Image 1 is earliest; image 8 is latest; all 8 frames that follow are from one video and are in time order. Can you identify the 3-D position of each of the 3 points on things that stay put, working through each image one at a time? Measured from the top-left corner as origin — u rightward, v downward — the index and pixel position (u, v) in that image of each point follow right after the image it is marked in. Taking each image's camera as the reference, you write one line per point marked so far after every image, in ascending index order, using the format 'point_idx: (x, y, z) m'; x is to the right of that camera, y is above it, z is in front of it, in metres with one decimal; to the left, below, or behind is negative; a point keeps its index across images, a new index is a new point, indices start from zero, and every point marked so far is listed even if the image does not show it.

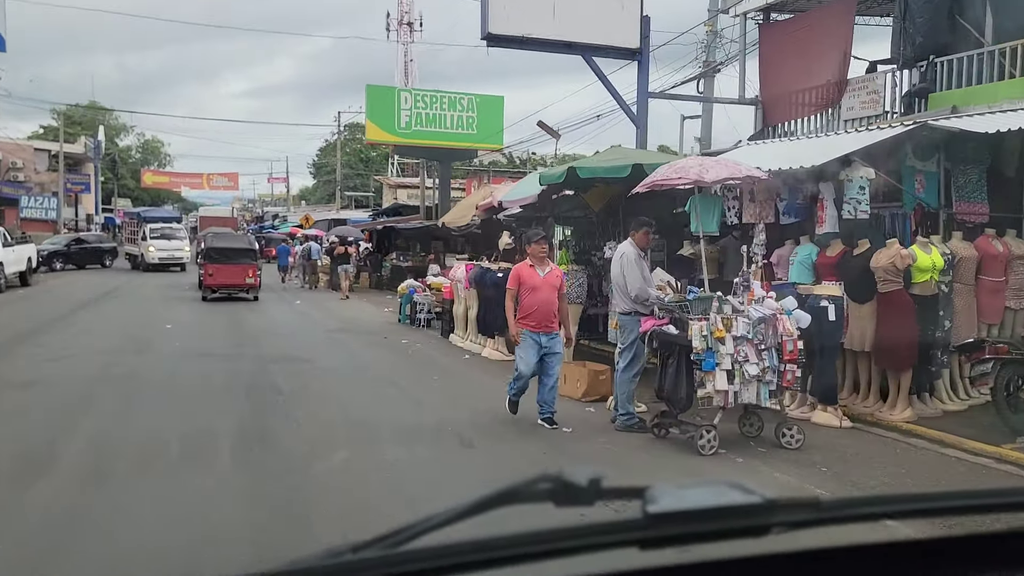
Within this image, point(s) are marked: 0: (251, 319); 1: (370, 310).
0: (-5.5, -0.6, +17.1) m
1: (-3.1, -0.4, +17.3) m
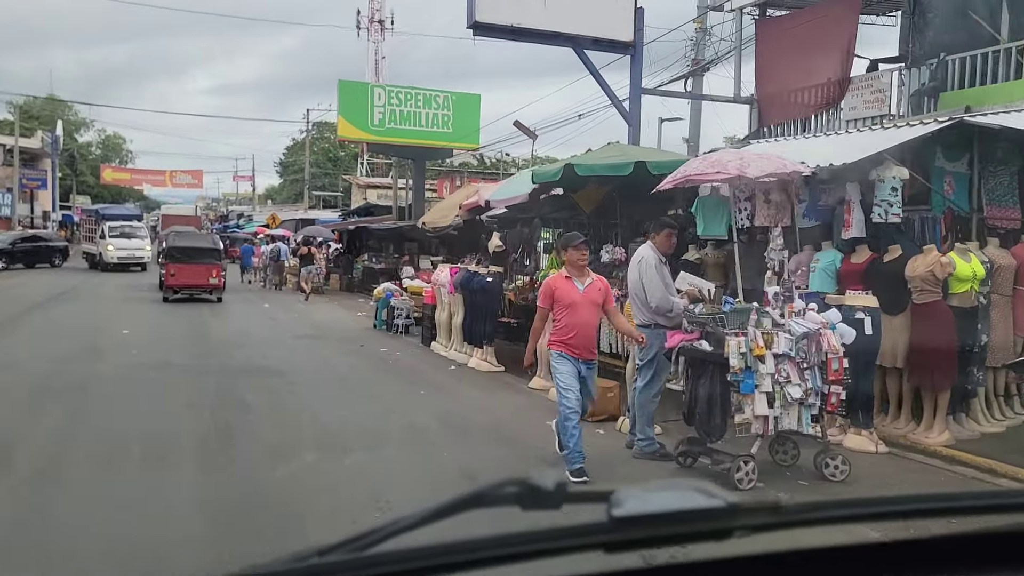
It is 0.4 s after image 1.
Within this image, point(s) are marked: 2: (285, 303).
0: (-6.0, -0.7, +16.3) m
1: (-3.5, -0.5, +16.6) m
2: (-5.3, -0.3, +18.6) m
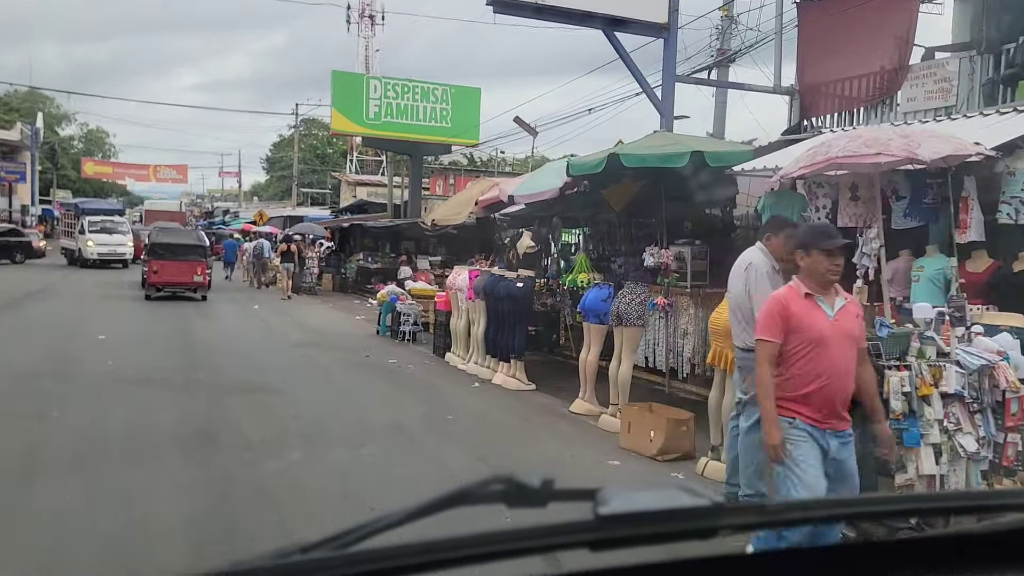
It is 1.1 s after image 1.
0: (-5.9, -0.7, +15.2) m
1: (-3.4, -0.5, +15.5) m
2: (-5.2, -0.3, +17.6) m
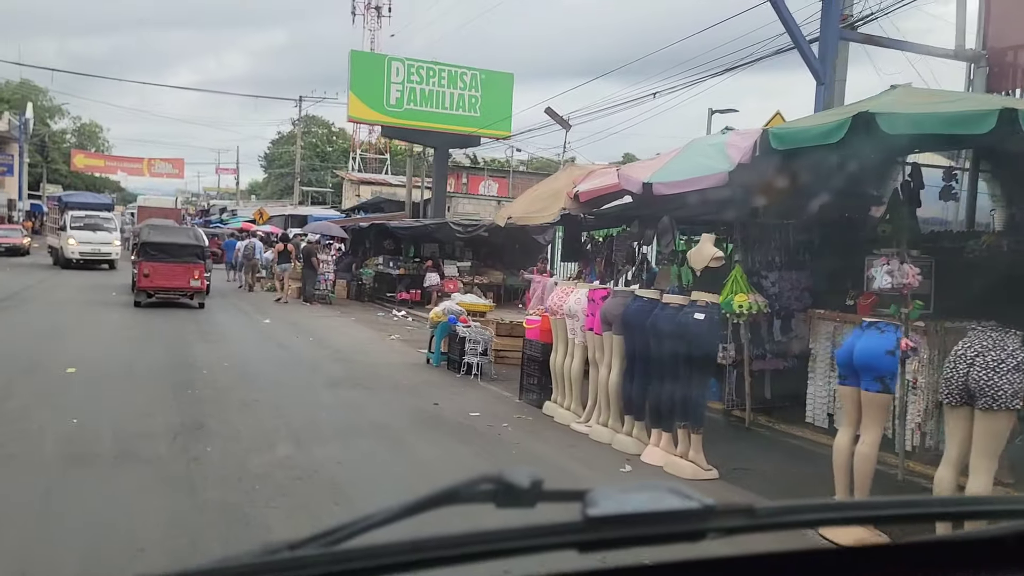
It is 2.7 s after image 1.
0: (-5.0, -0.8, +12.8) m
1: (-2.5, -0.6, +13.1) m
2: (-4.3, -0.5, +15.2) m
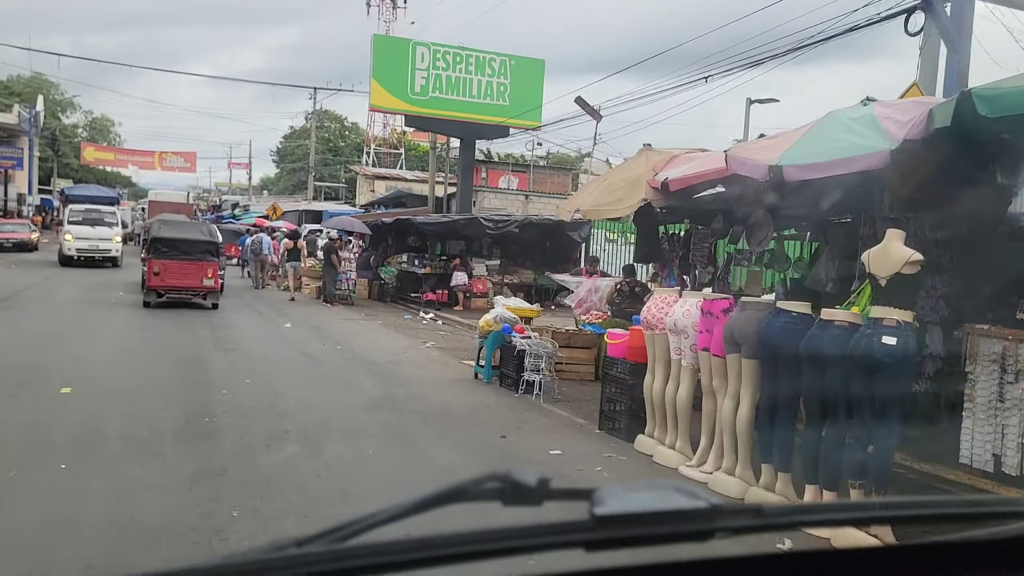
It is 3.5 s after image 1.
0: (-4.4, -0.8, +11.8) m
1: (-1.9, -0.7, +12.1) m
2: (-3.7, -0.4, +14.1) m
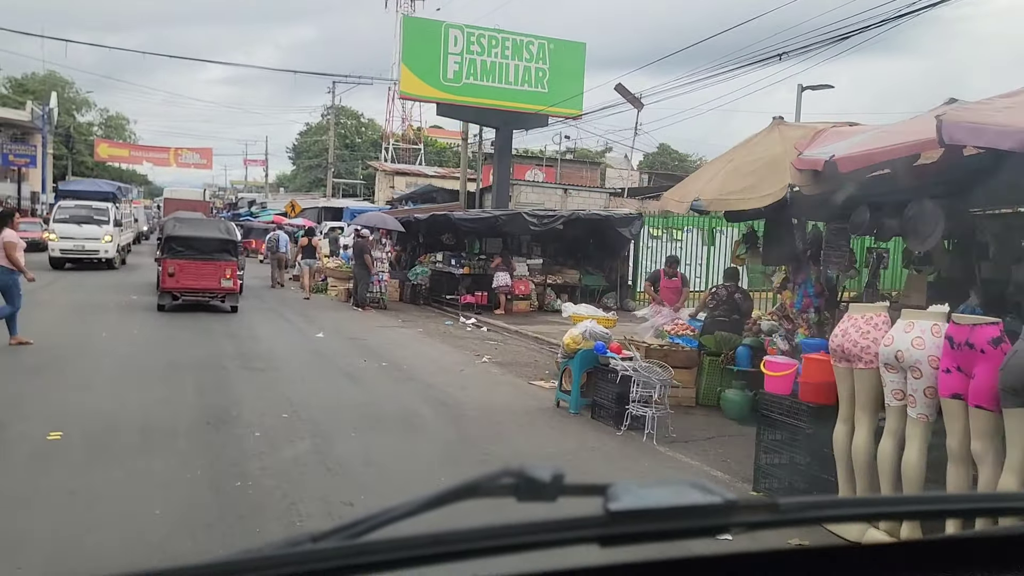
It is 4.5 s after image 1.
0: (-3.6, -0.9, +10.5) m
1: (-1.1, -0.7, +10.7) m
2: (-2.9, -0.5, +12.8) m
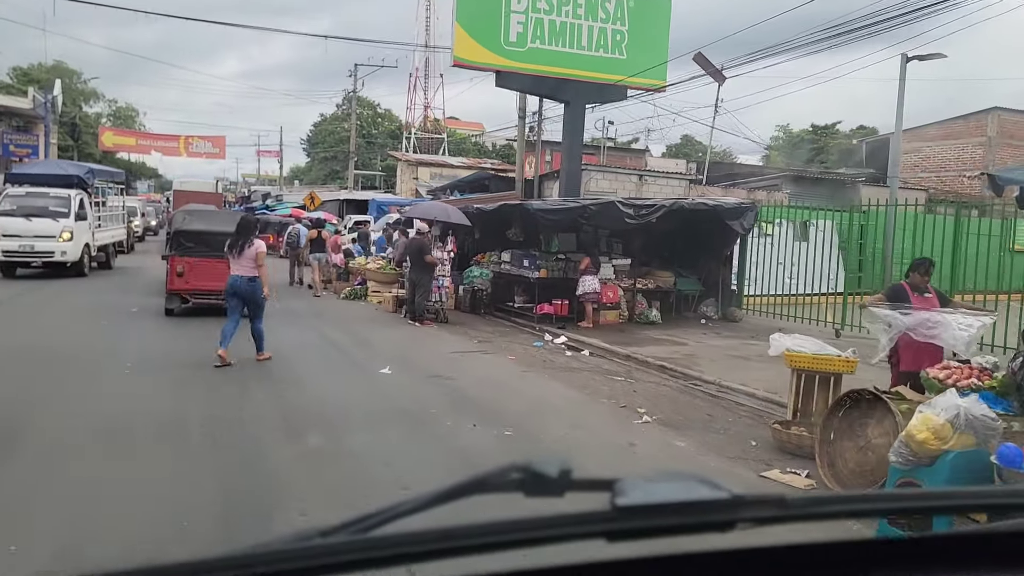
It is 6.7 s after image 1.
0: (-2.4, -1.0, +7.7) m
1: (+0.1, -0.8, +8.0) m
2: (-1.7, -0.6, +10.1) m
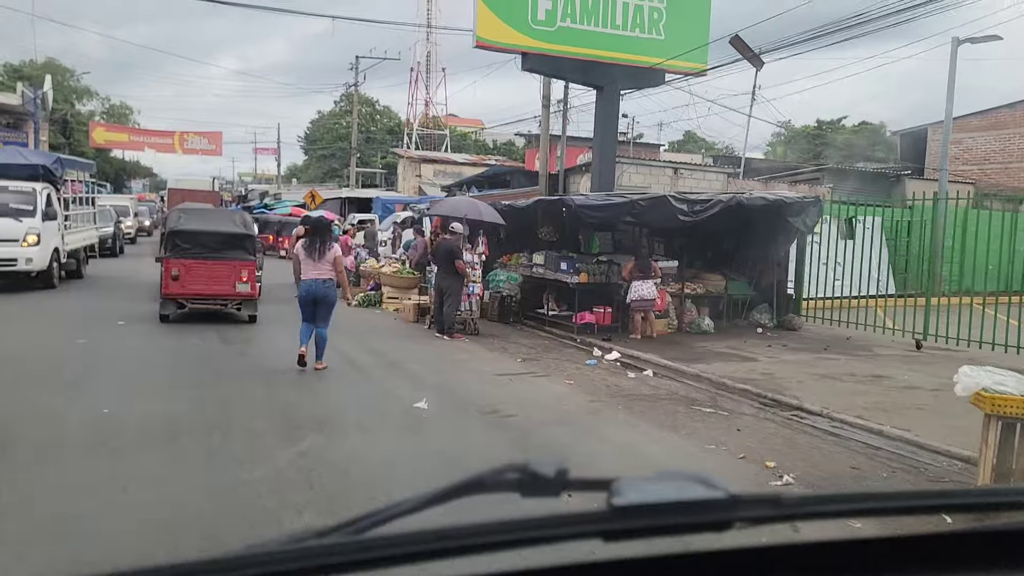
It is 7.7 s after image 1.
0: (-1.9, -1.1, +6.4) m
1: (+0.6, -0.9, +6.6) m
2: (-1.2, -0.7, +8.7) m
